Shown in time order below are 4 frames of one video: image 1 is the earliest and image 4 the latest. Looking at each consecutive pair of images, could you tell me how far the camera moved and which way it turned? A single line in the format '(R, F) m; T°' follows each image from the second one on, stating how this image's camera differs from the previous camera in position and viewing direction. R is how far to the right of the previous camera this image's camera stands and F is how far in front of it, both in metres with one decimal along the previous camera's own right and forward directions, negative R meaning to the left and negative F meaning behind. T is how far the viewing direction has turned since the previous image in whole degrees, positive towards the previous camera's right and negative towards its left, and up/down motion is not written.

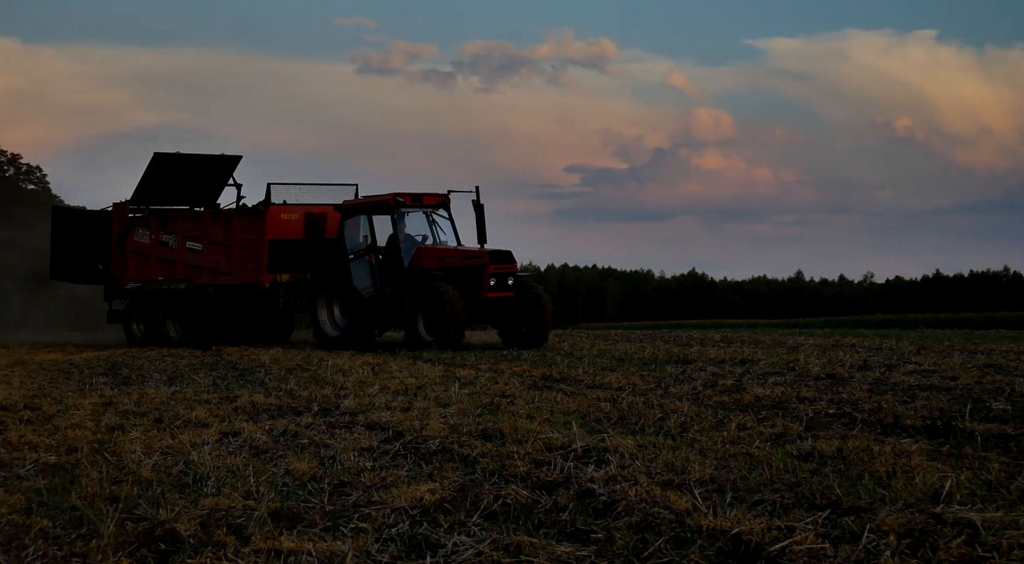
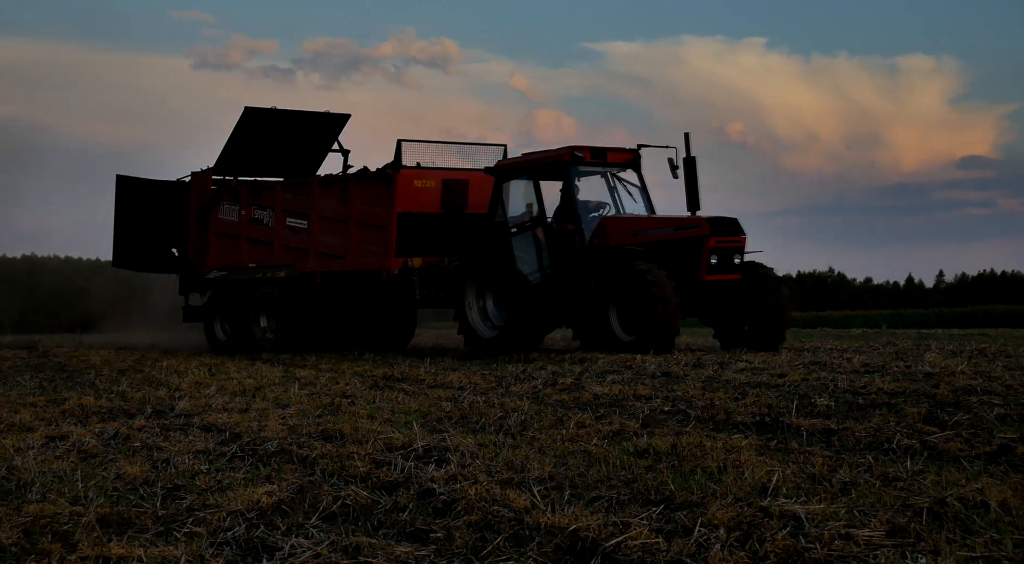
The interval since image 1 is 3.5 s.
(+0.5, 0.0) m; +5°
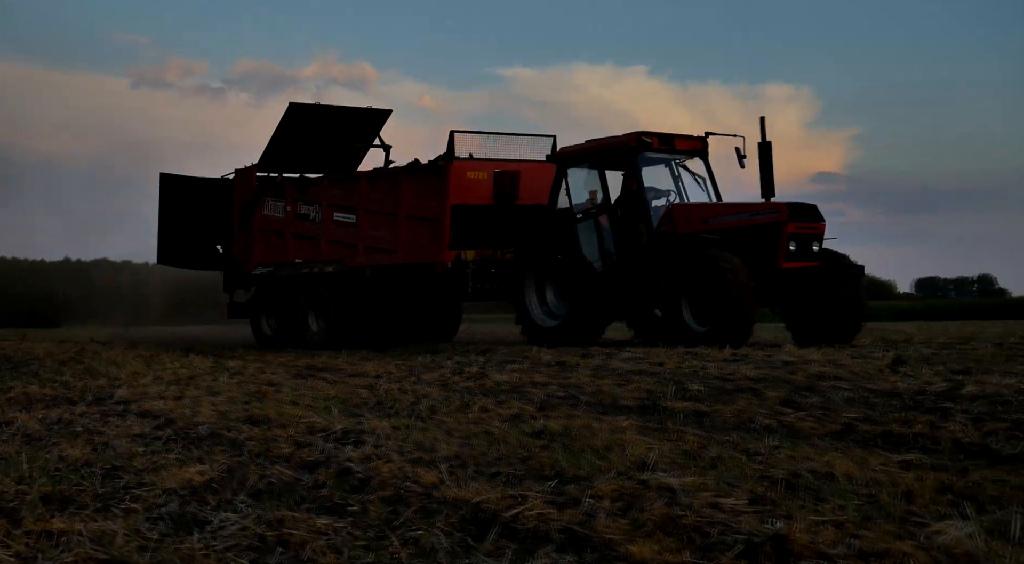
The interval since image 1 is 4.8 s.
(+0.3, -0.7) m; +3°
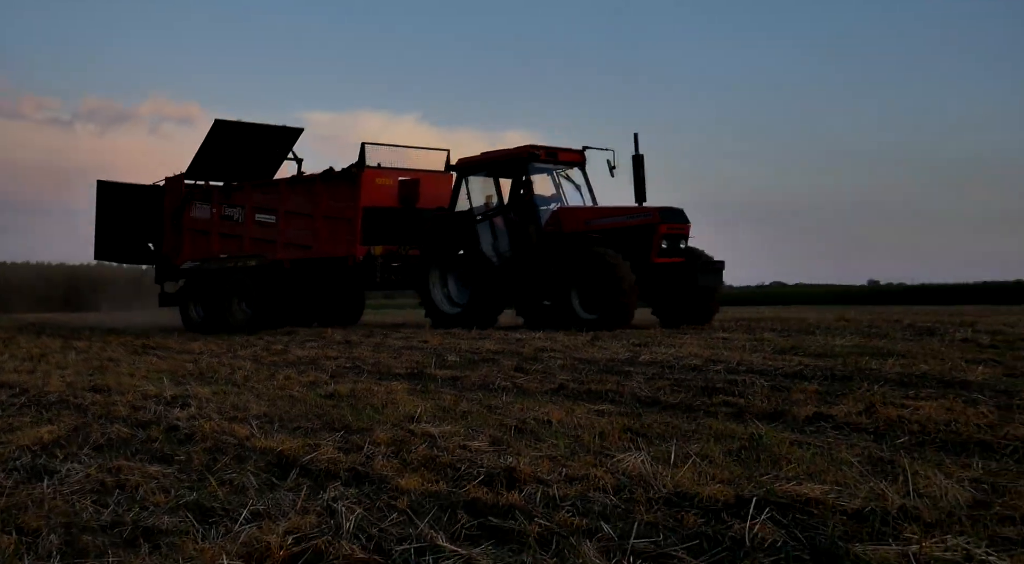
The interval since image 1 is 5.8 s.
(+0.3, -1.9) m; +10°
